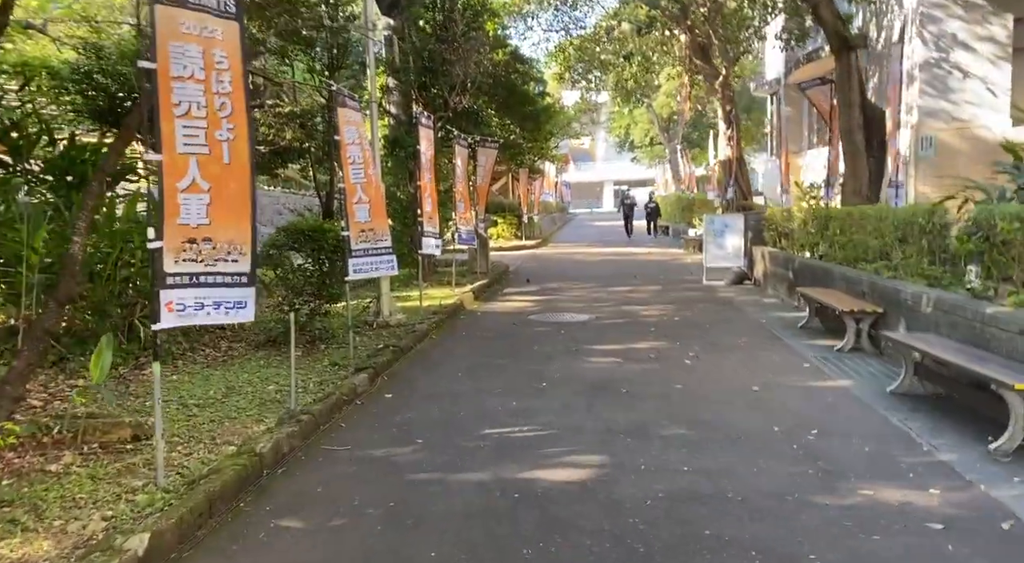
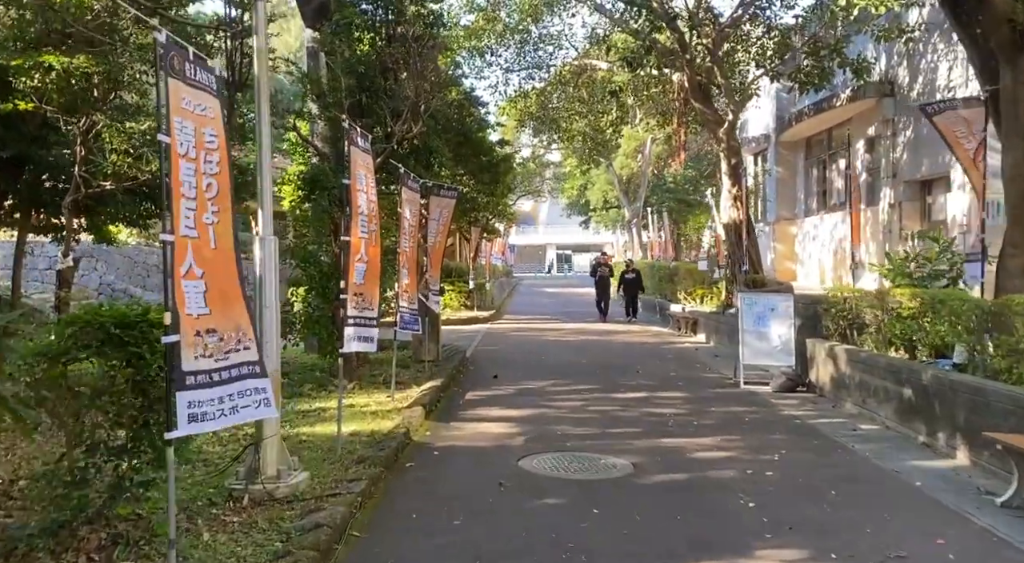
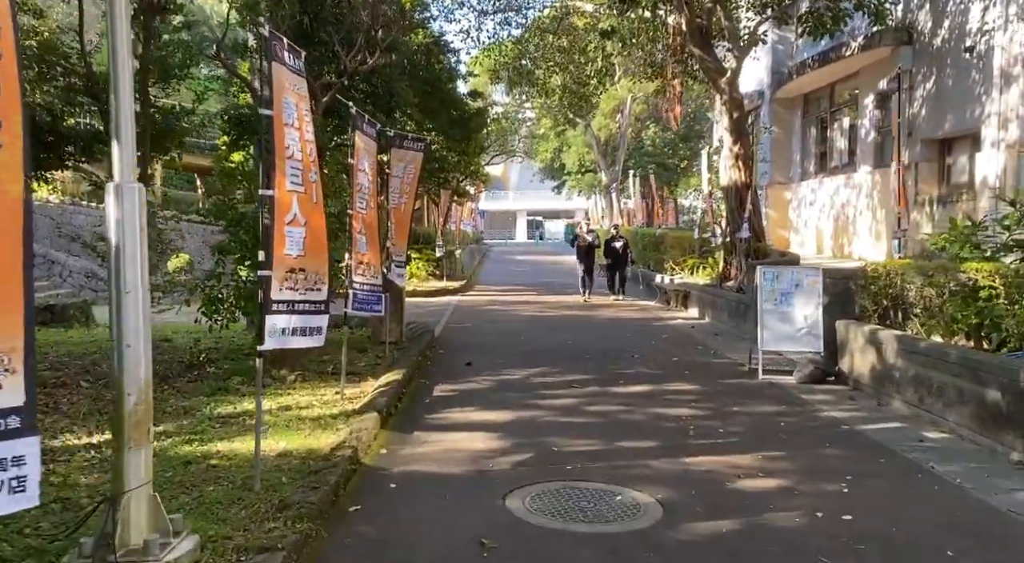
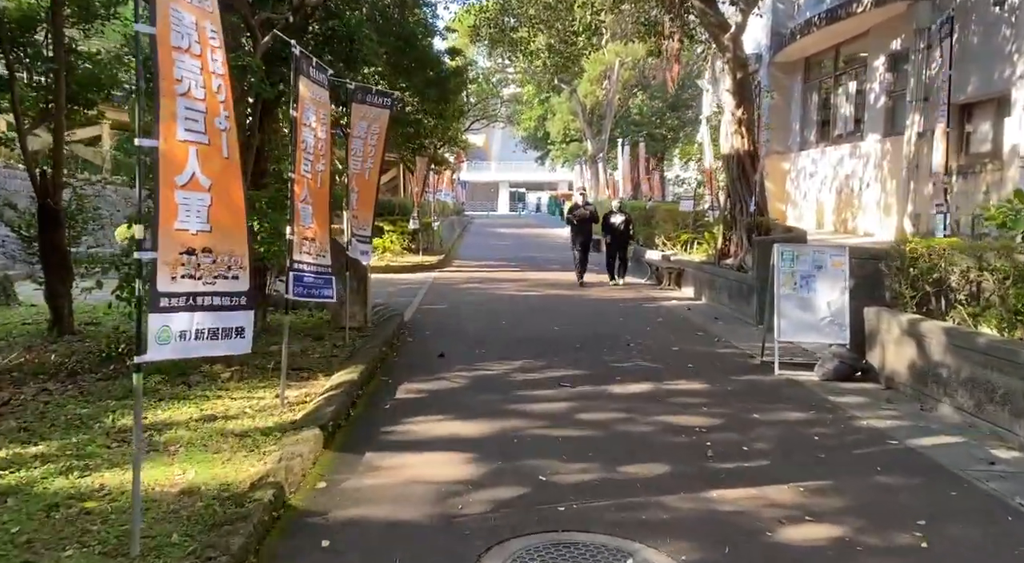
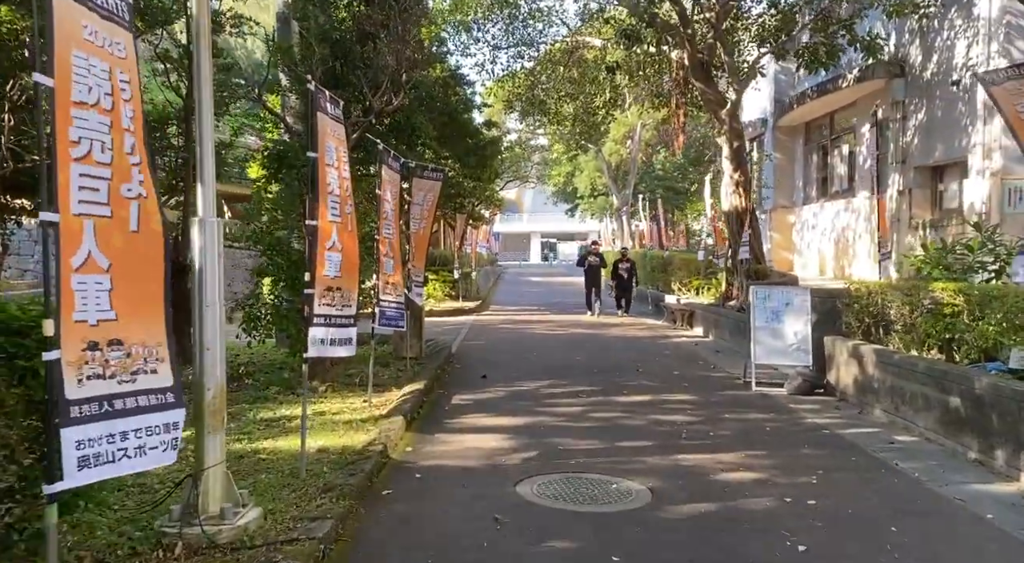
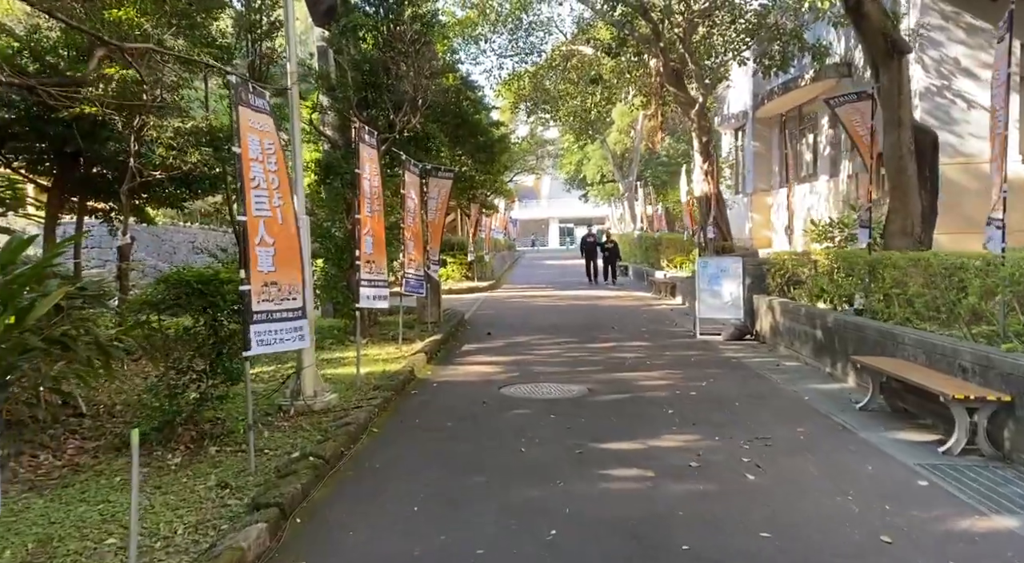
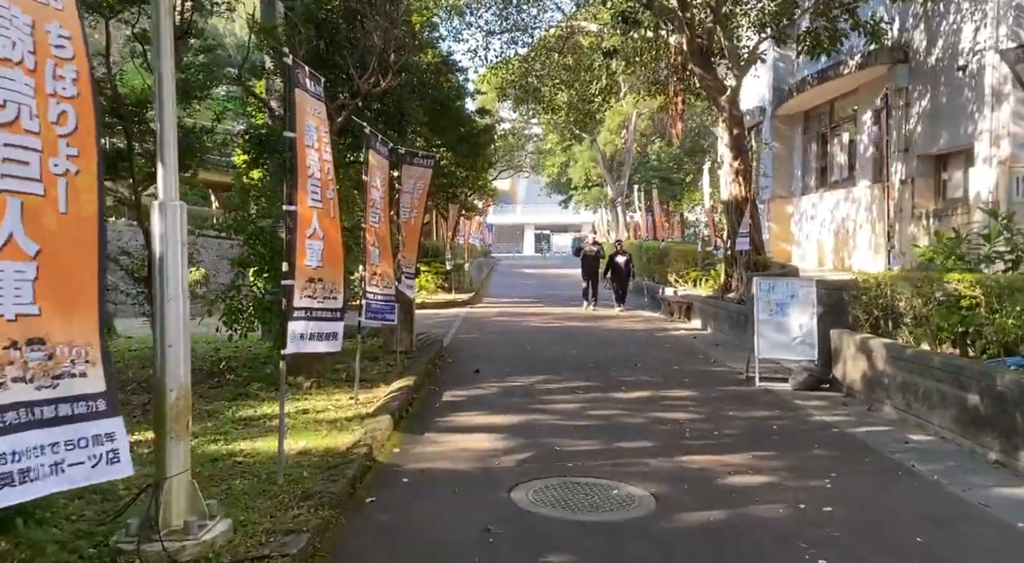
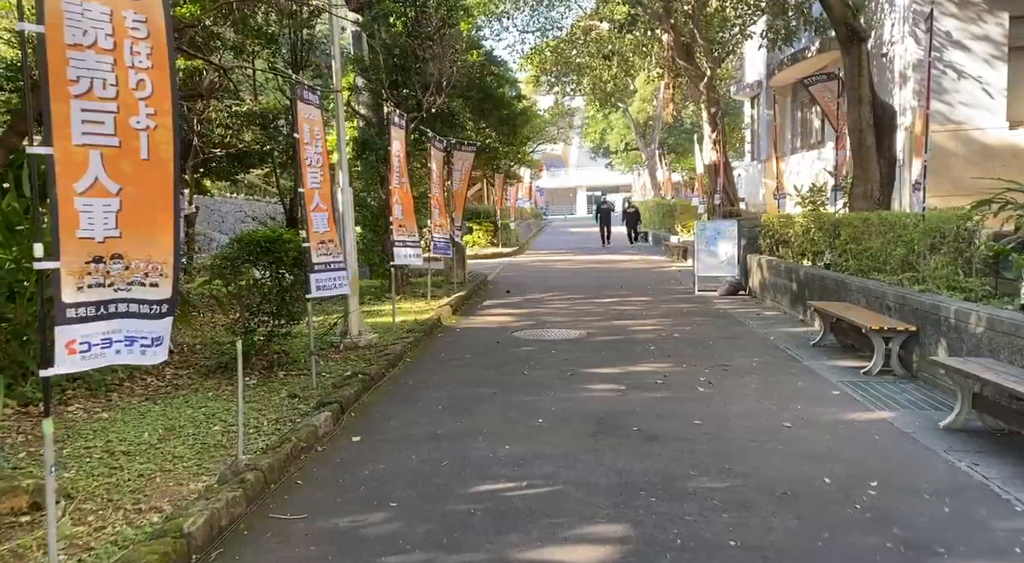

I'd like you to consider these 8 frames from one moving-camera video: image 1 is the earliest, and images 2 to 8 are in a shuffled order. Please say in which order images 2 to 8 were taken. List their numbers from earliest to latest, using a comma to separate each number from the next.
8, 6, 2, 5, 7, 3, 4
